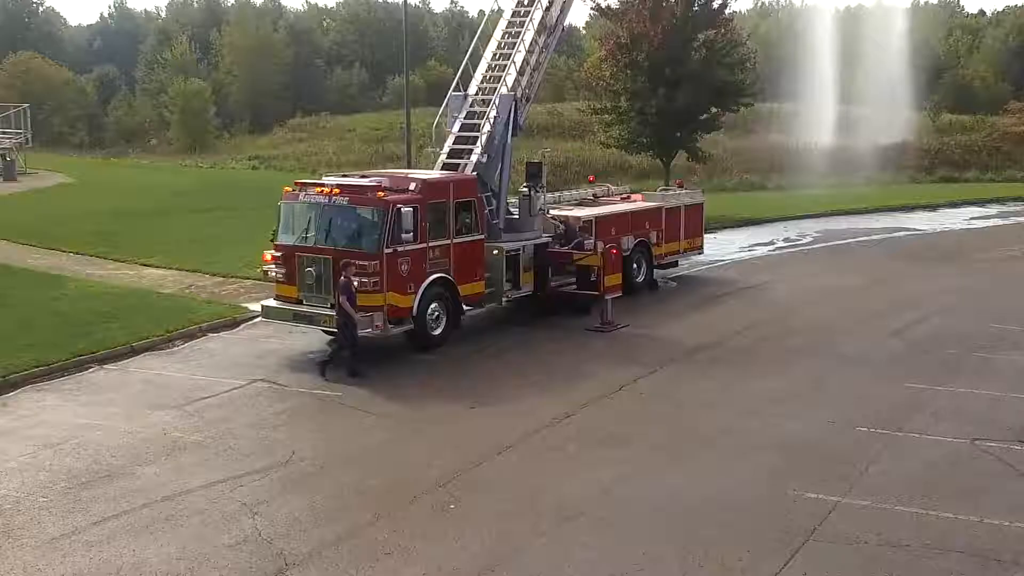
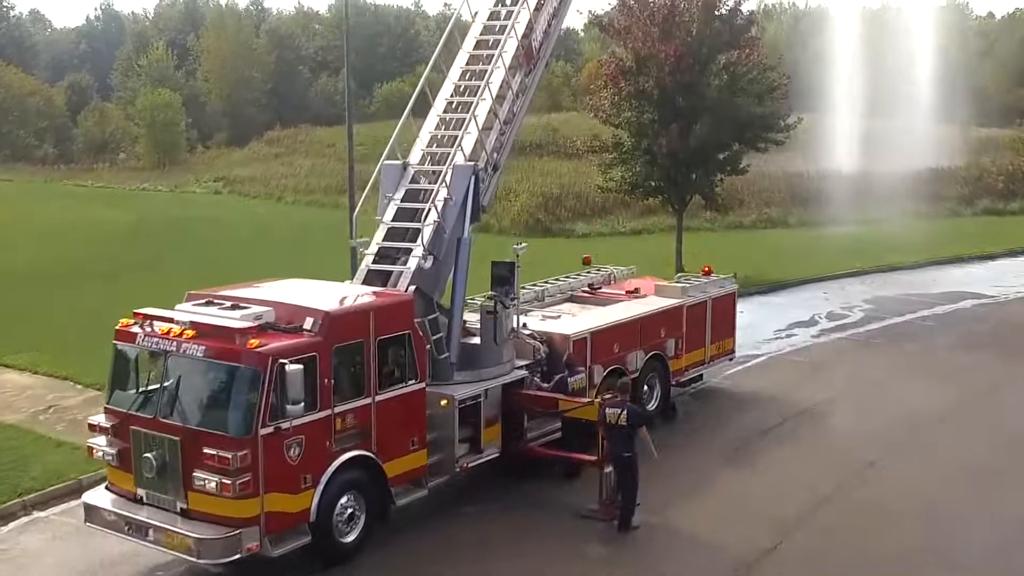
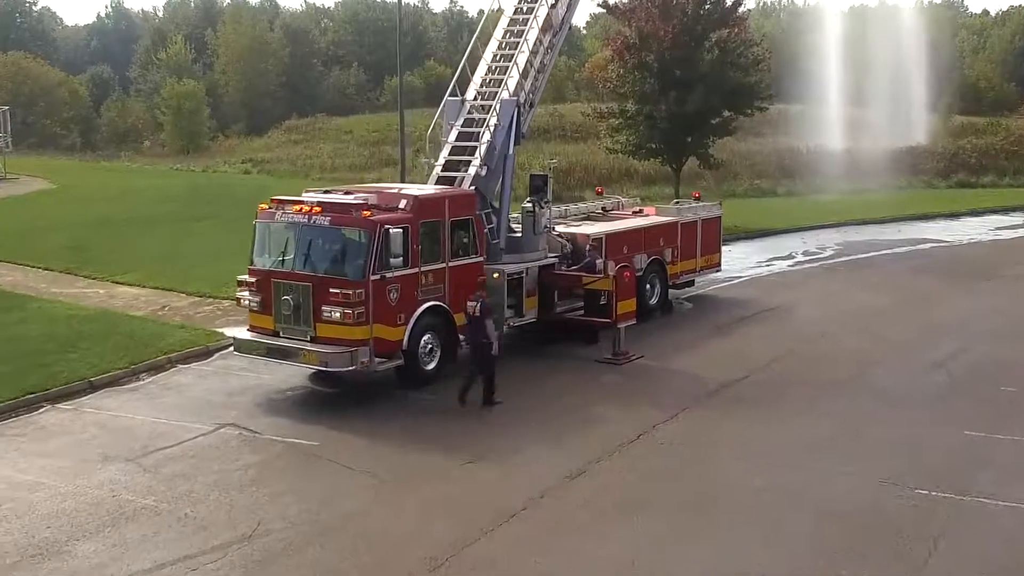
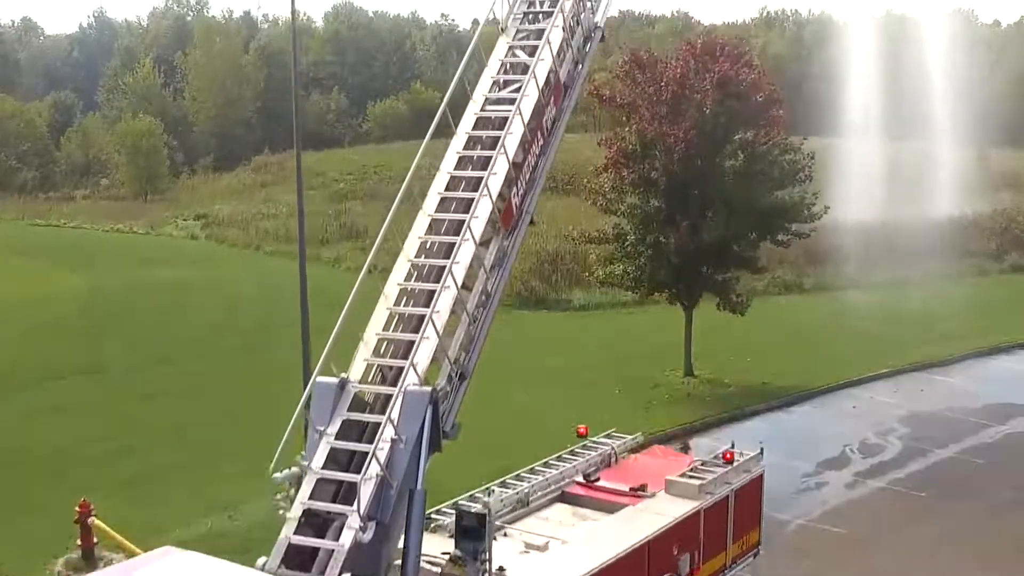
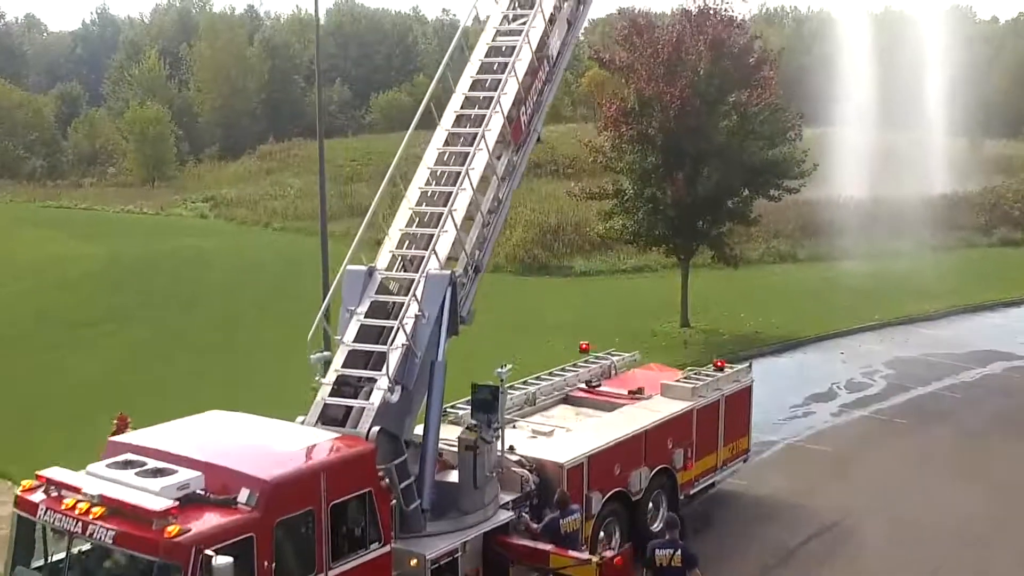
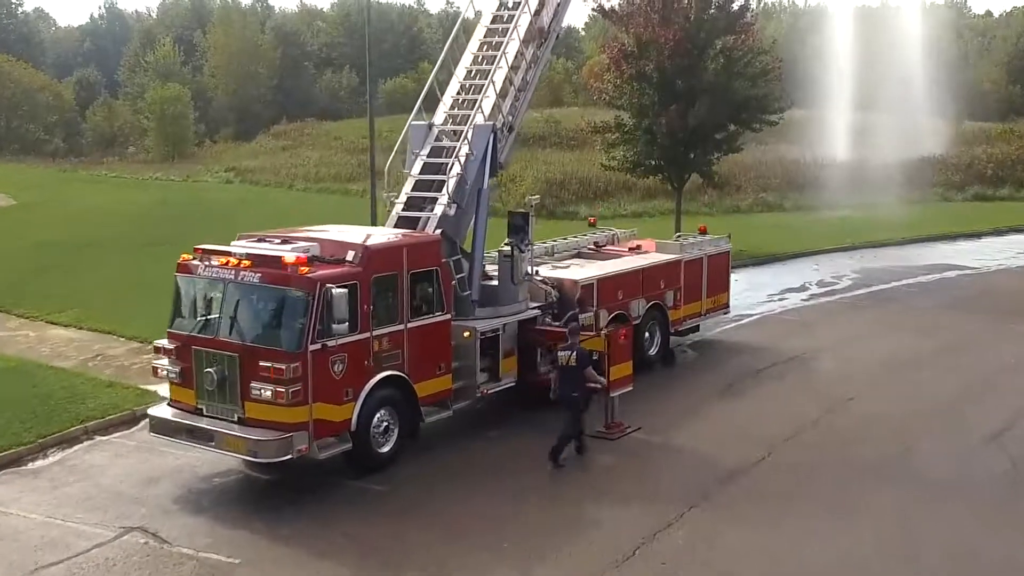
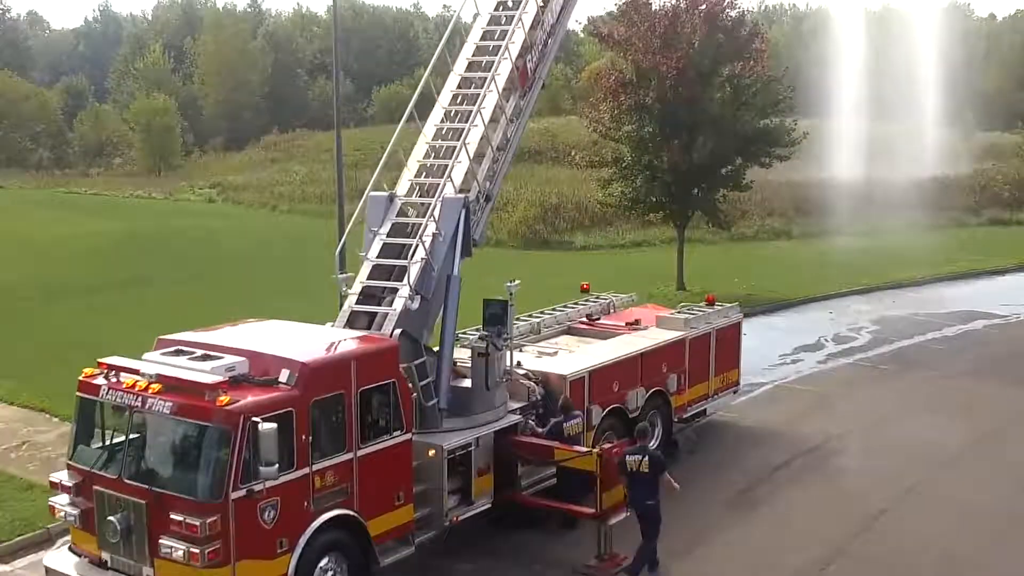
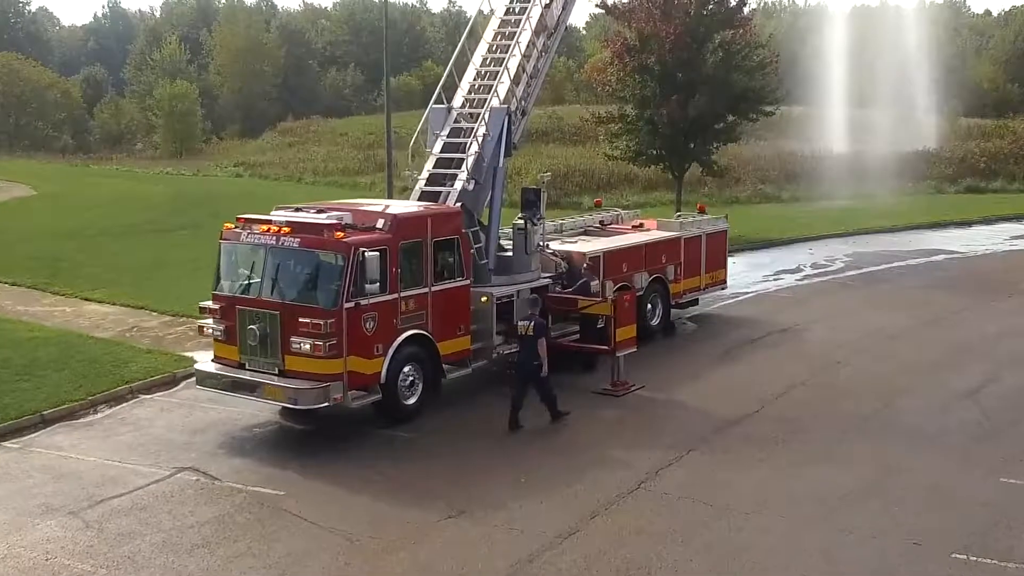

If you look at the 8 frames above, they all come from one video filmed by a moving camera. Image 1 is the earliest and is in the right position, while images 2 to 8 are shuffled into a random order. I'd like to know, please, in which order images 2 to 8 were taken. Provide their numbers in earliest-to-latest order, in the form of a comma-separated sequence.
3, 8, 6, 2, 7, 5, 4
